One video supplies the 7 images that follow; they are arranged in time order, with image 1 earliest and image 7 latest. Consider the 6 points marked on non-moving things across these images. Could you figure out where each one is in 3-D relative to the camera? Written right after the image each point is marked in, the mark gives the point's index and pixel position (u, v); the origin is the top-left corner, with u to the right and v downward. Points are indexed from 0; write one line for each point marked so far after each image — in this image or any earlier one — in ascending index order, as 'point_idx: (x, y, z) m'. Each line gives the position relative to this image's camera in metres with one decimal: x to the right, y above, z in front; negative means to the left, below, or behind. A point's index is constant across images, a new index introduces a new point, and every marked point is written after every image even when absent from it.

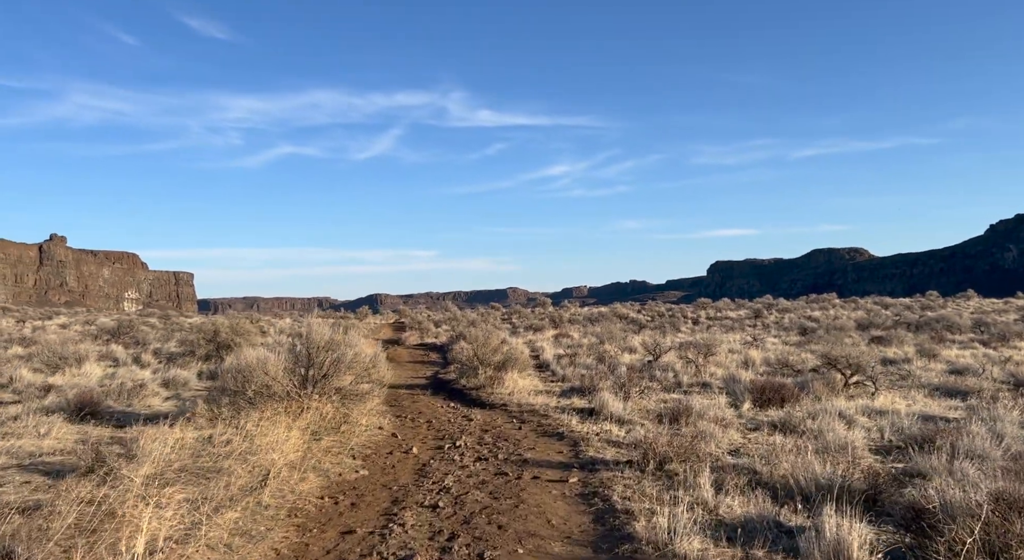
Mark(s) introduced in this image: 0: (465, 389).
0: (-1.2, -2.6, +19.5) m
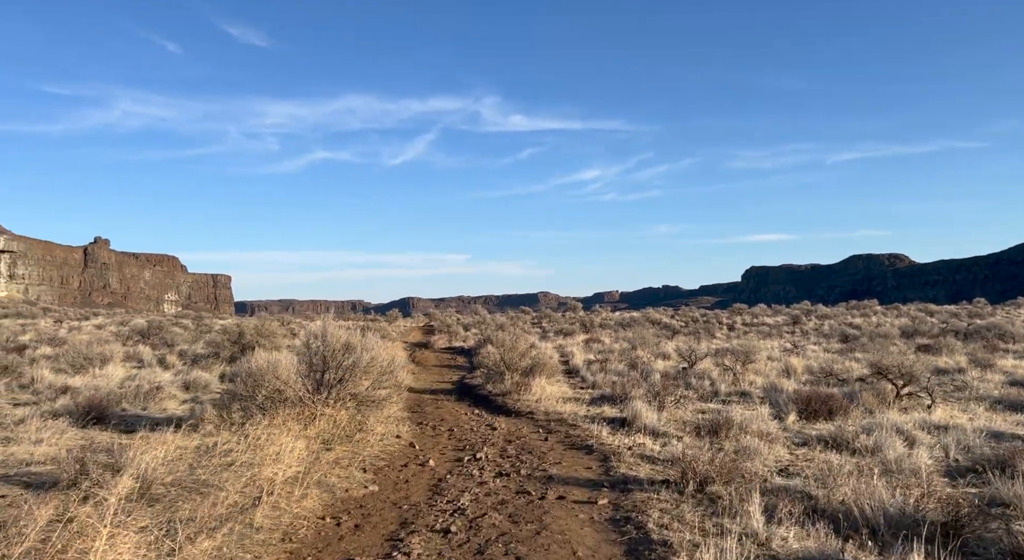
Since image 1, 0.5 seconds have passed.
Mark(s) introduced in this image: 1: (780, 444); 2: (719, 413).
0: (-0.5, -2.7, +18.7) m
1: (+3.5, -2.1, +10.4) m
2: (+3.5, -2.3, +13.8) m
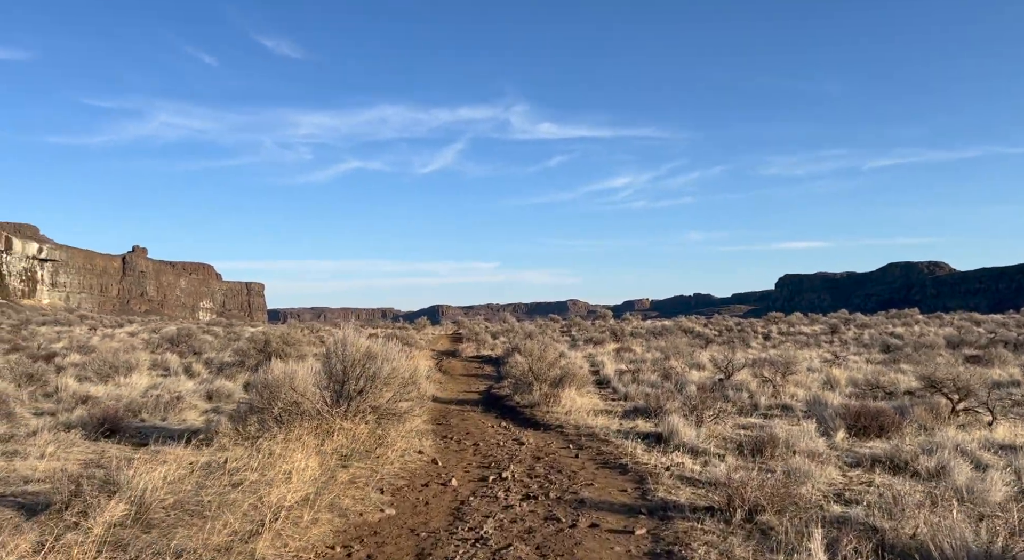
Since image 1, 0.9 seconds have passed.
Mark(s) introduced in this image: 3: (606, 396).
0: (+0.1, -2.8, +18.1) m
1: (+3.8, -2.2, +9.6) m
2: (+4.0, -2.4, +13.0) m
3: (+2.3, -2.8, +19.9) m
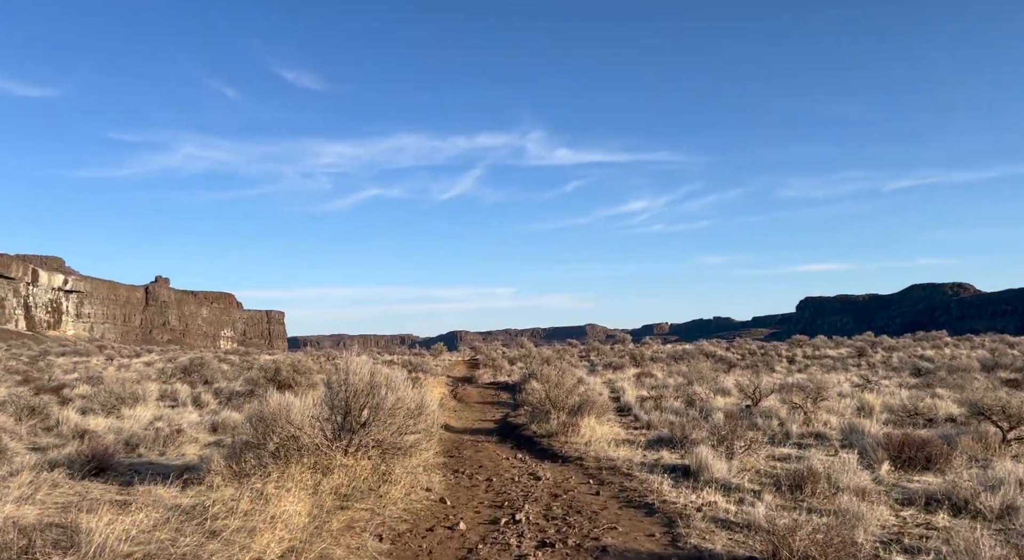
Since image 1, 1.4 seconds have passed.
0: (+0.5, -3.3, +17.2) m
1: (+4.0, -2.4, +8.7) m
2: (+4.2, -2.7, +12.1) m
3: (+2.7, -3.4, +18.9) m
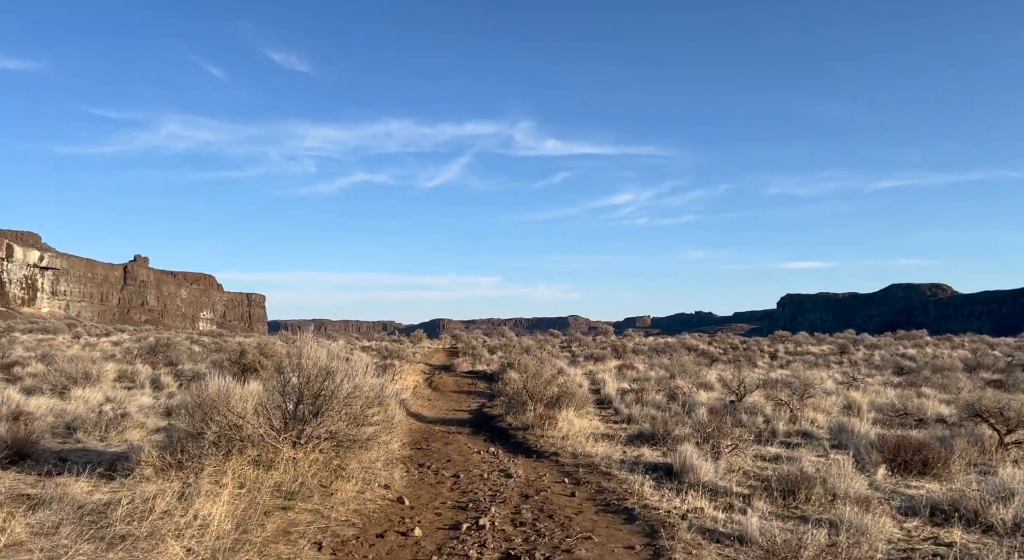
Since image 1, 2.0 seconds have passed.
0: (-0.1, -3.0, +16.3) m
1: (+3.6, -2.3, +7.9) m
2: (+3.8, -2.6, +11.3) m
3: (+2.1, -3.1, +18.1) m
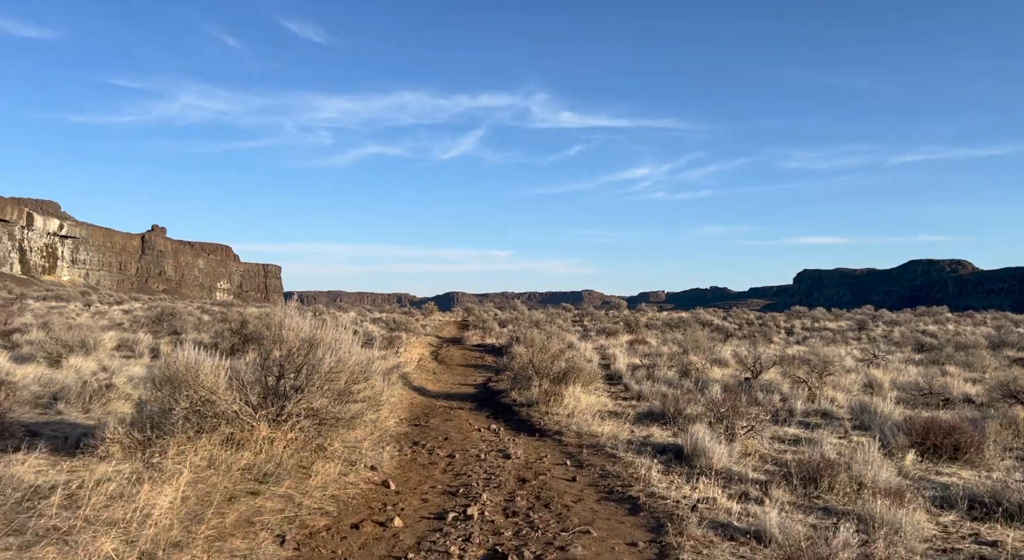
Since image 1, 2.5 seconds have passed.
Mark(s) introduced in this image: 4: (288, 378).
0: (0.0, -2.4, +15.6) m
1: (+3.6, -2.0, +7.1) m
2: (+3.8, -2.2, +10.5) m
3: (+2.2, -2.4, +17.4) m
4: (-2.3, -1.0, +8.4) m
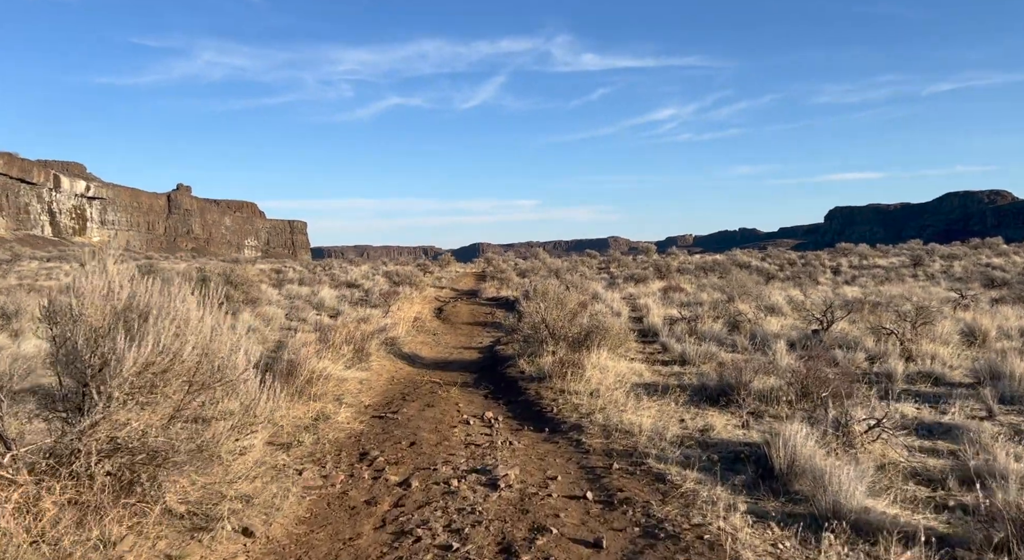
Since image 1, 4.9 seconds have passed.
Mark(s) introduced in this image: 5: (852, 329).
0: (+0.1, -1.5, +11.9) m
1: (+3.4, -1.5, +3.3) m
2: (+3.7, -1.4, +6.7) m
3: (+2.4, -1.3, +13.6) m
4: (-2.5, -0.6, +4.7) m
5: (+6.8, -1.0, +16.2) m
